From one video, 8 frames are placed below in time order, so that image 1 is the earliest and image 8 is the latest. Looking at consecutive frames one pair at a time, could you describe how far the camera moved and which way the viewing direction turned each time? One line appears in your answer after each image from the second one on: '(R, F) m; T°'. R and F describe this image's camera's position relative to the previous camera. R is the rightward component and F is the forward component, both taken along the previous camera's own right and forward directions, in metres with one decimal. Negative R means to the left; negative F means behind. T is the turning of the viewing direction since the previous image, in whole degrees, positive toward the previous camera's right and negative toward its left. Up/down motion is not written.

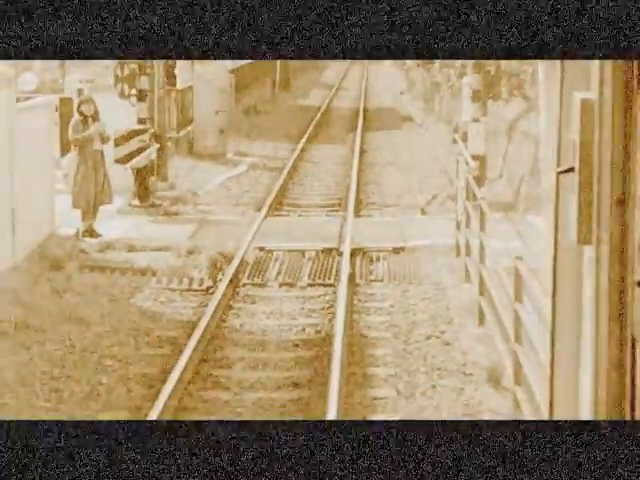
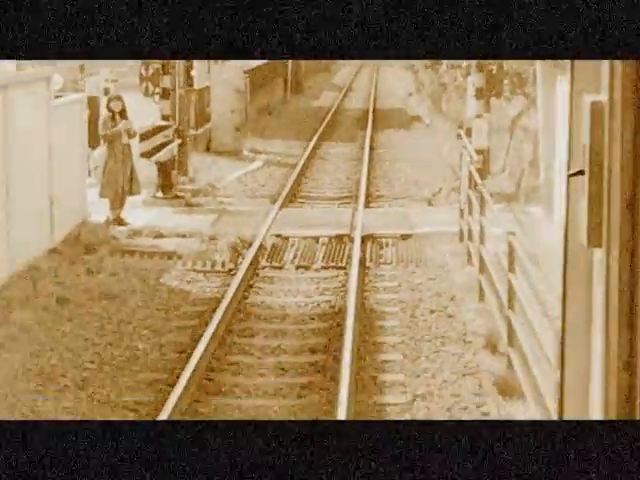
(0.0, -0.2) m; 0°
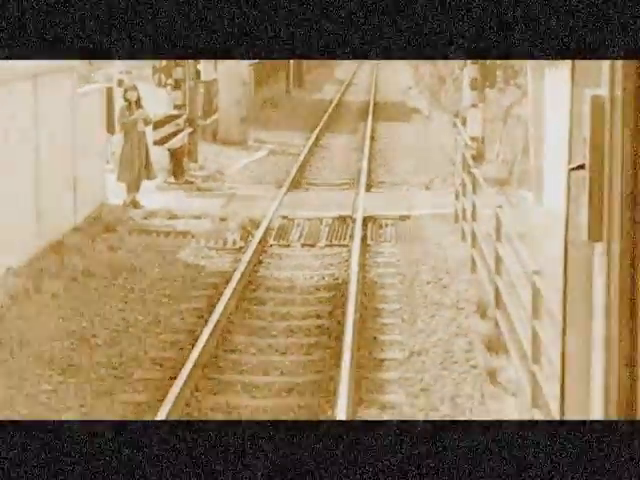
(0.0, -0.2) m; 0°
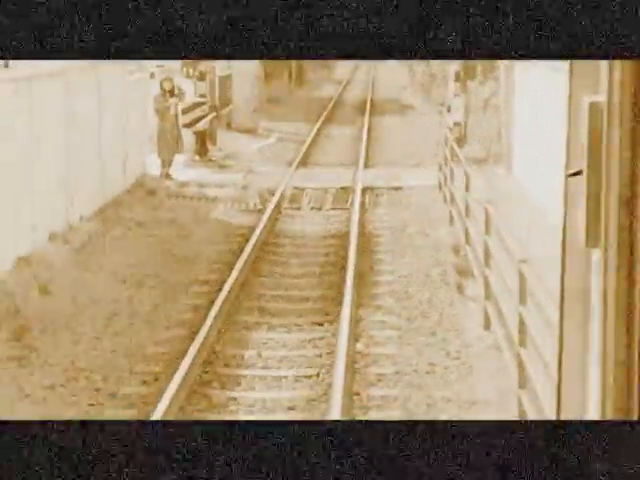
(0.0, -0.7) m; 0°
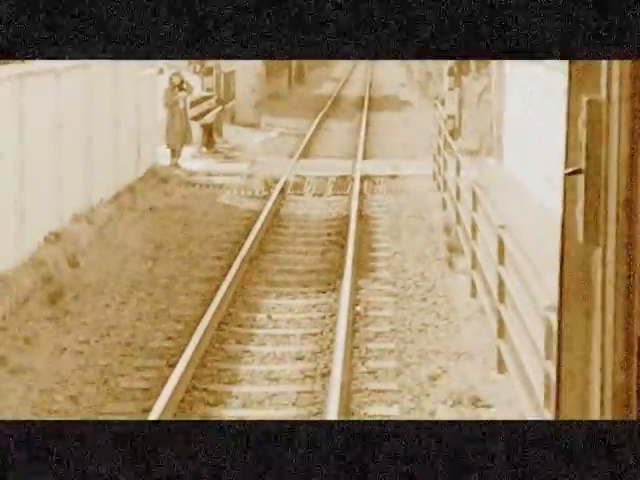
(0.0, -0.3) m; 0°
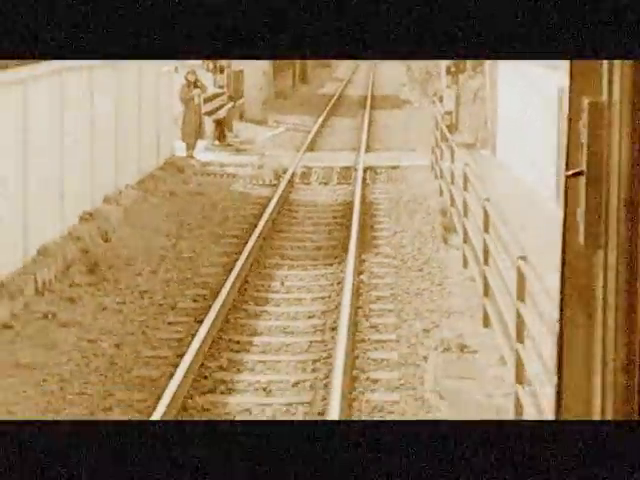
(0.0, -0.3) m; 0°
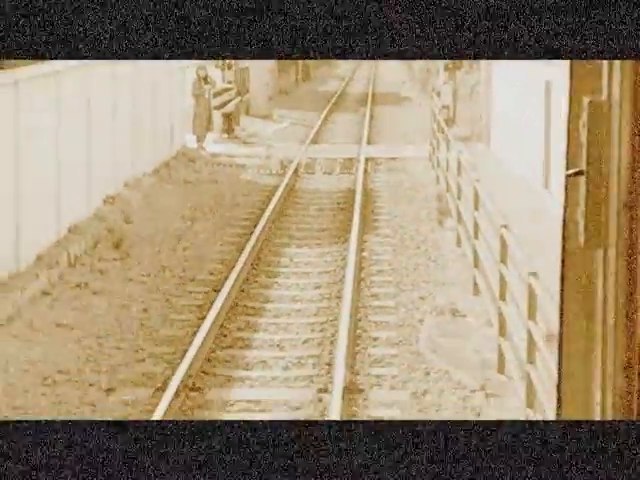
(0.0, -0.3) m; 0°
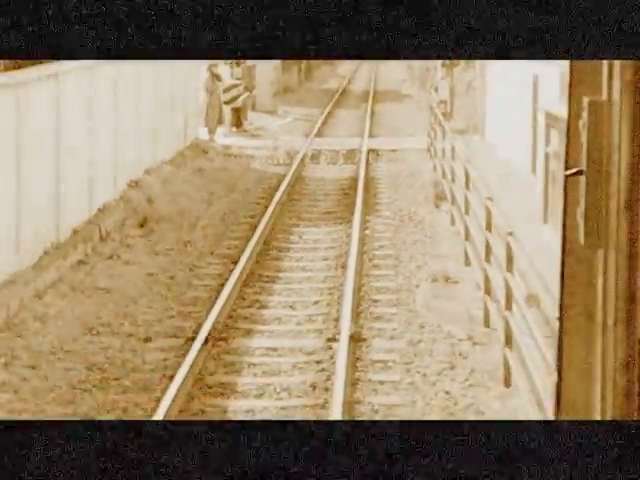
(0.0, -0.3) m; 0°
